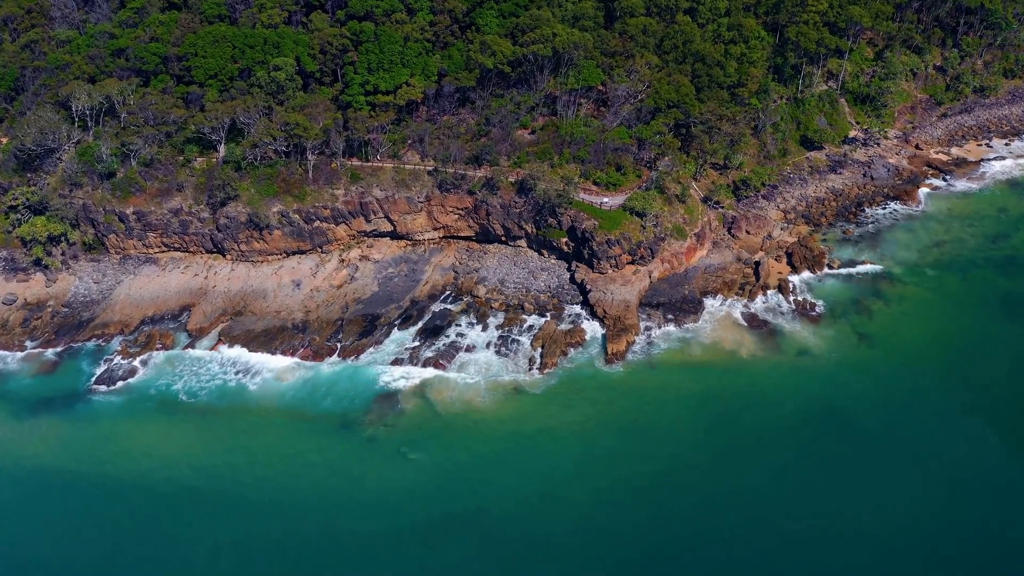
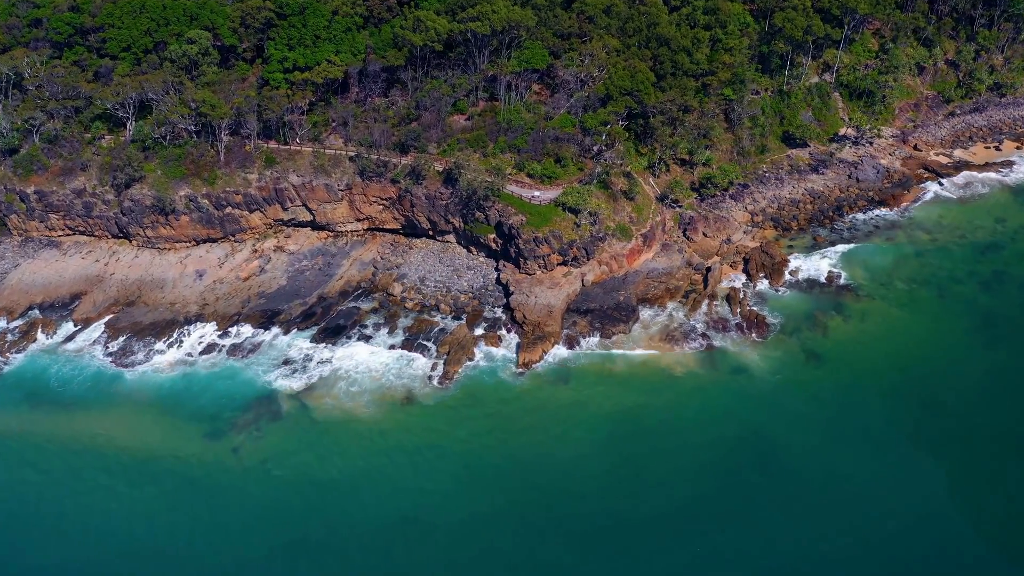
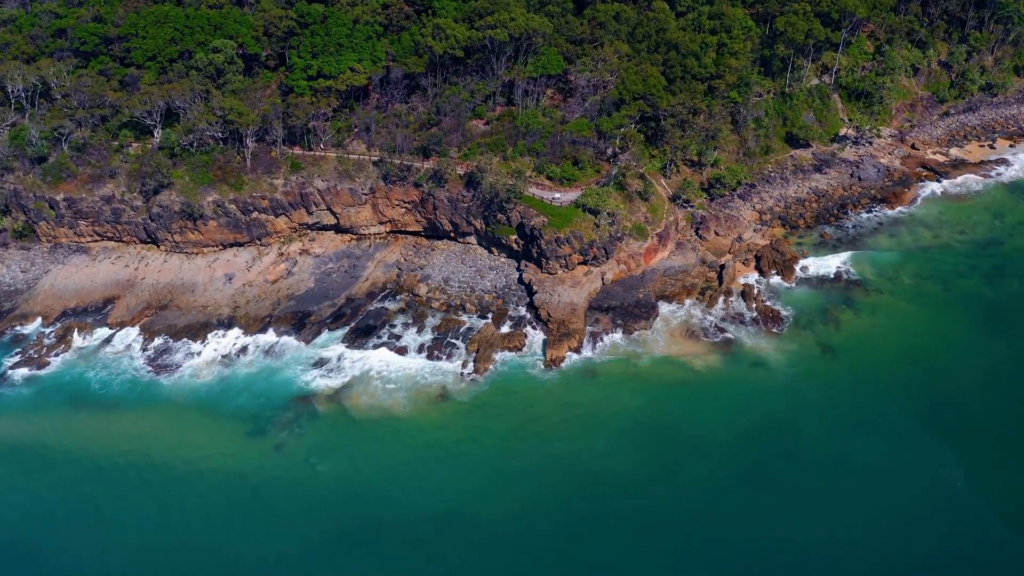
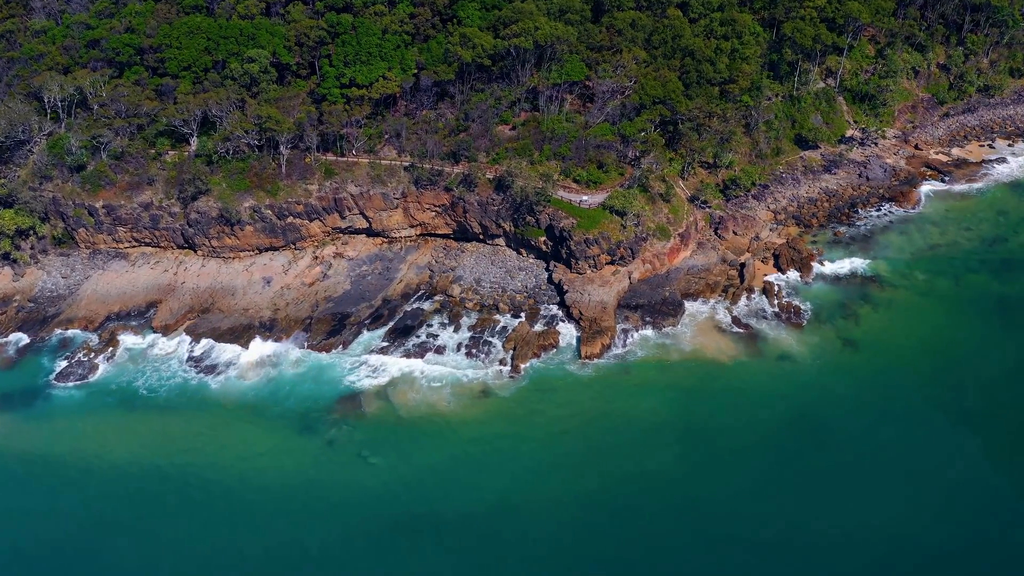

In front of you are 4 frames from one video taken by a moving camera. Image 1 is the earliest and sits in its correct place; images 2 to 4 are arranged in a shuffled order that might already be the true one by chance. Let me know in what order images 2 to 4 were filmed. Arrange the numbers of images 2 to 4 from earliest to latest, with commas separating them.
4, 3, 2
